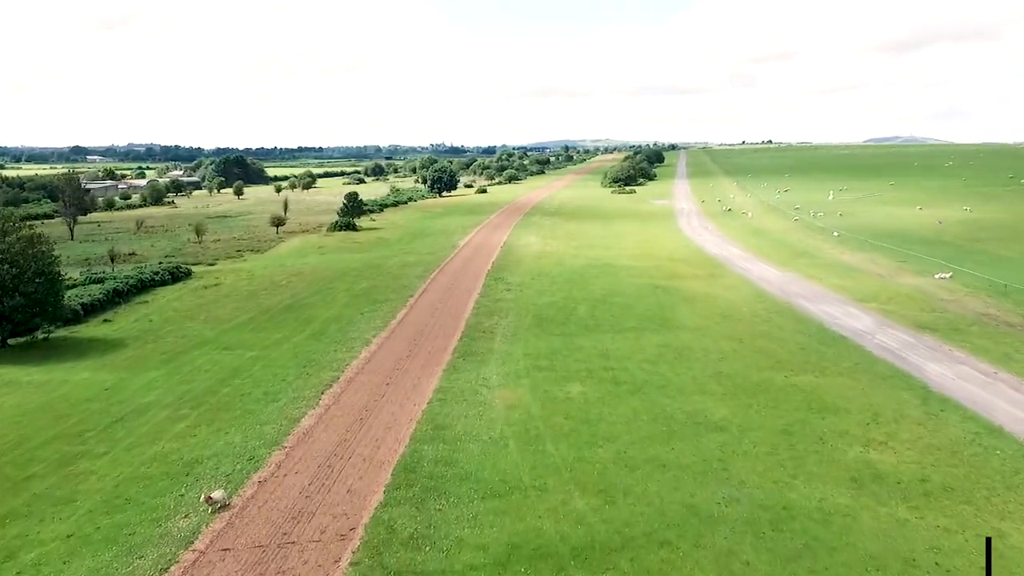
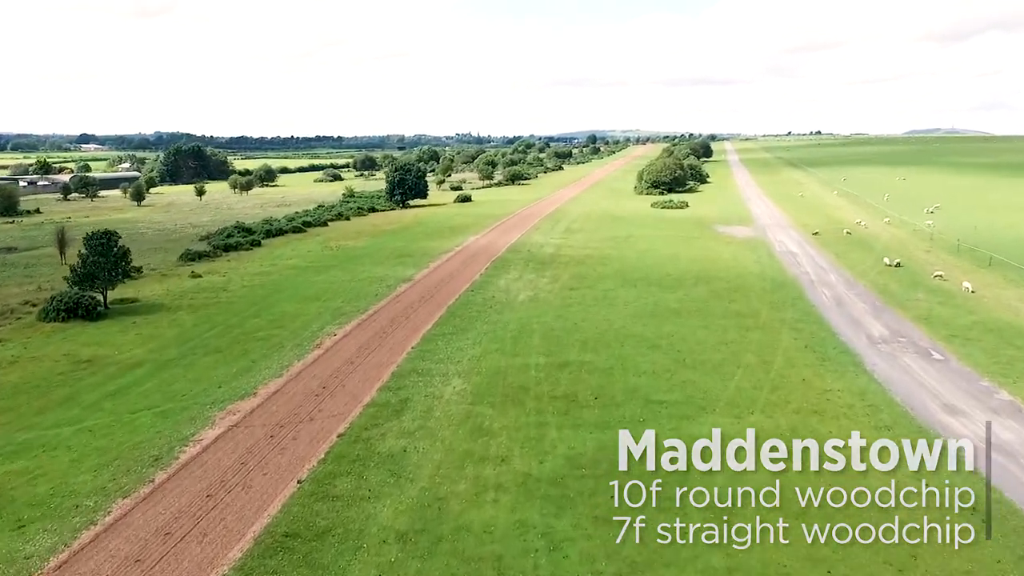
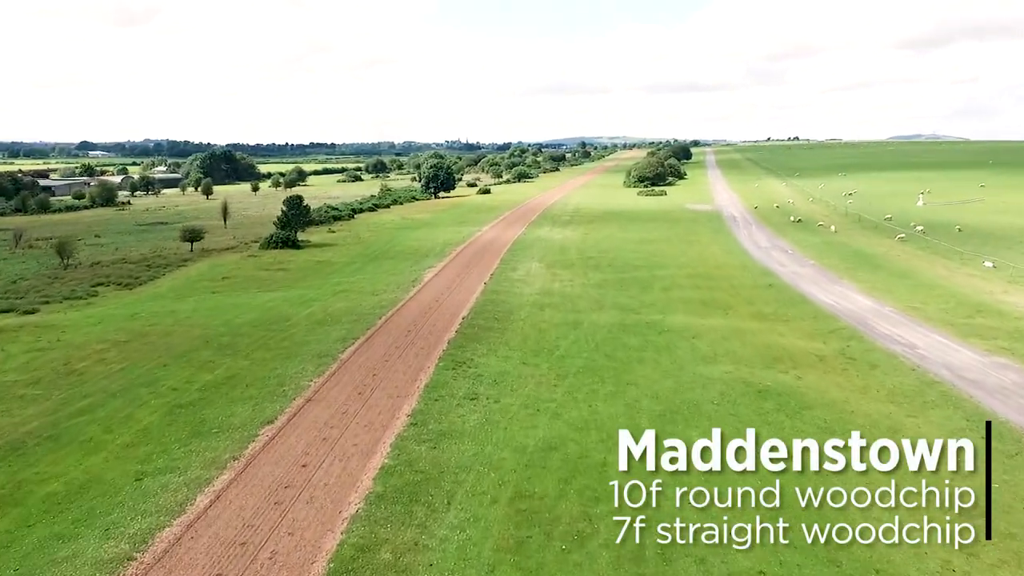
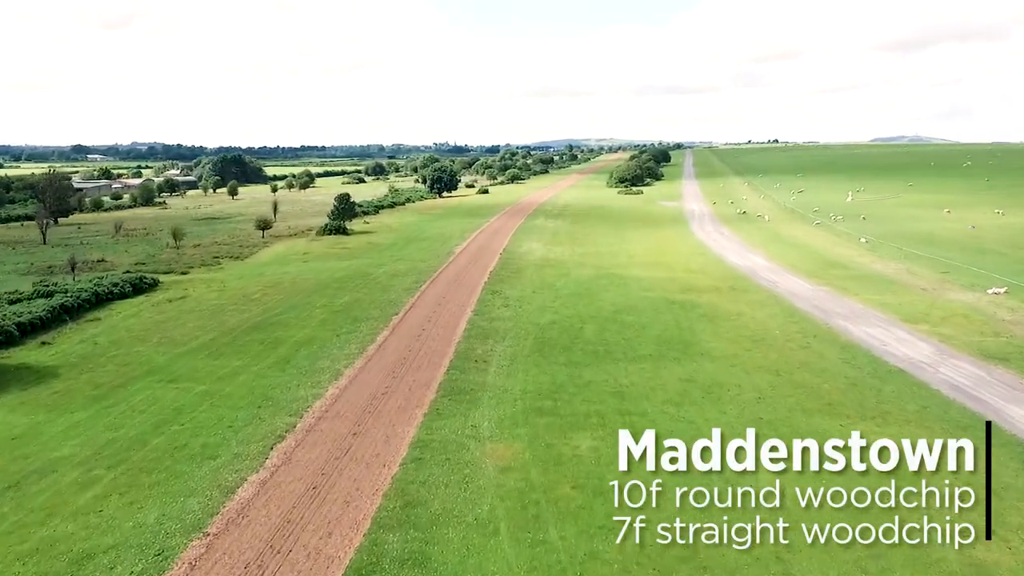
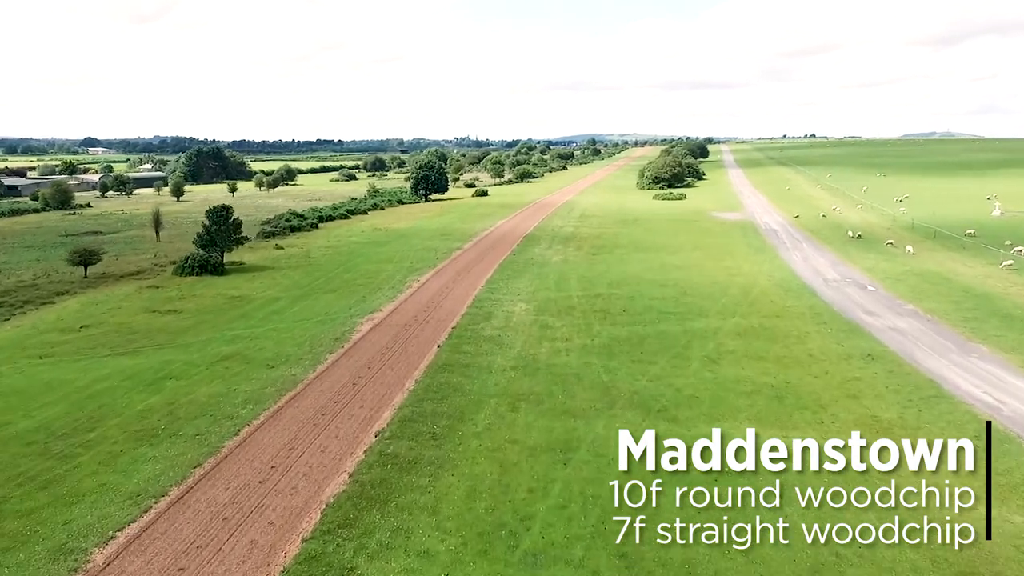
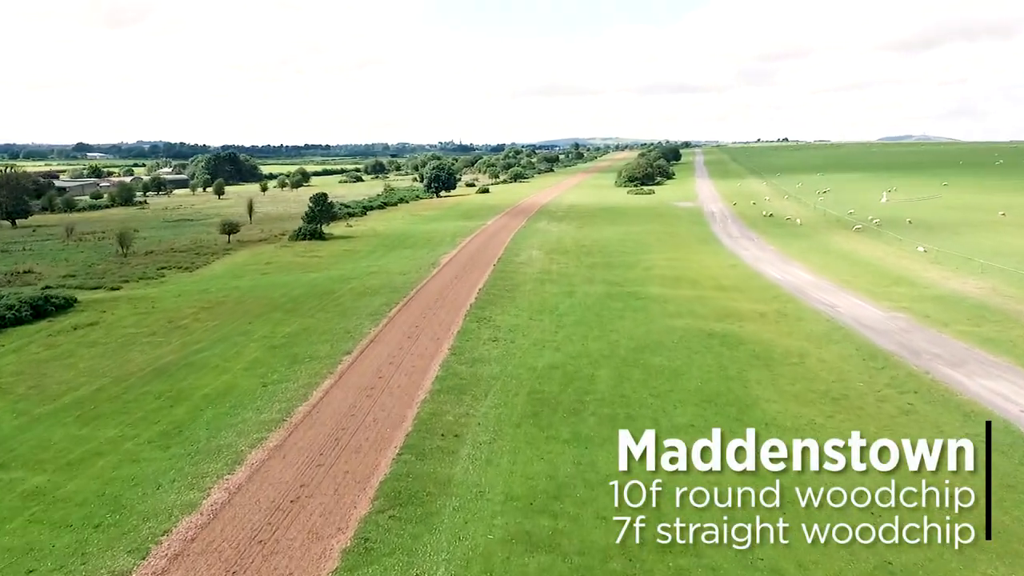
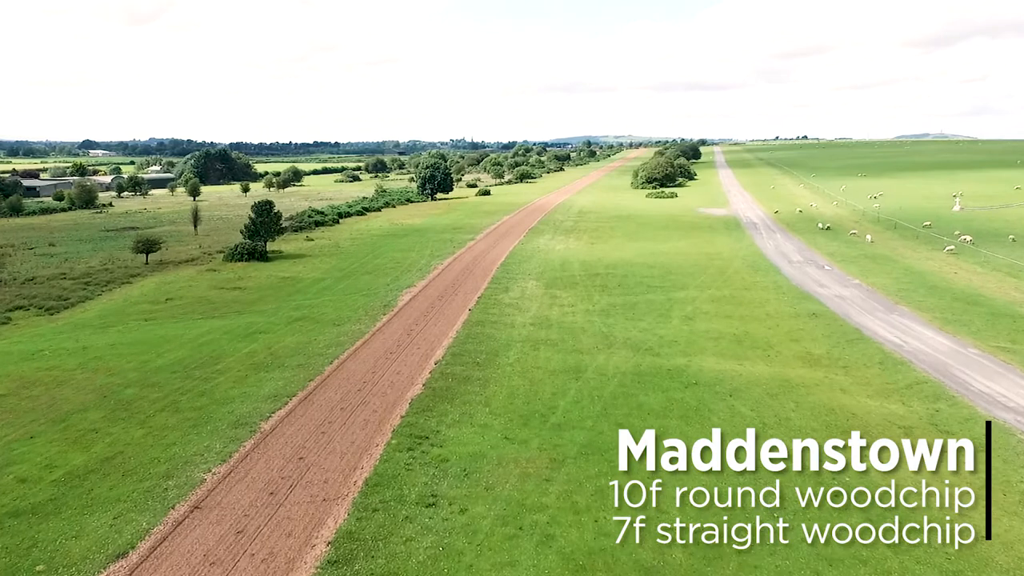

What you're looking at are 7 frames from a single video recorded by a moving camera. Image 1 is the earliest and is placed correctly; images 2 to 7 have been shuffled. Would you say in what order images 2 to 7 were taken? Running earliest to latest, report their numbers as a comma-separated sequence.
4, 6, 3, 7, 5, 2
